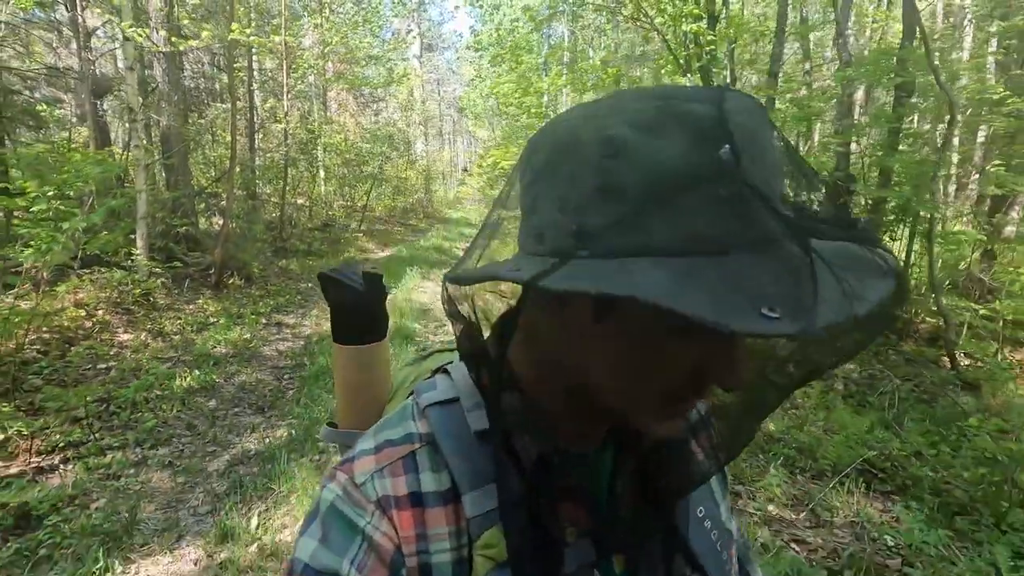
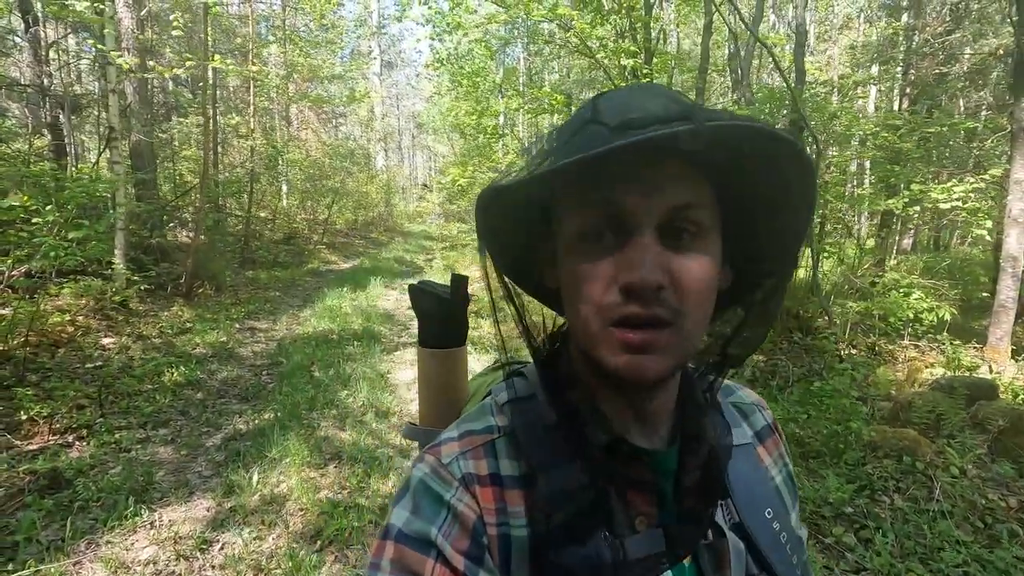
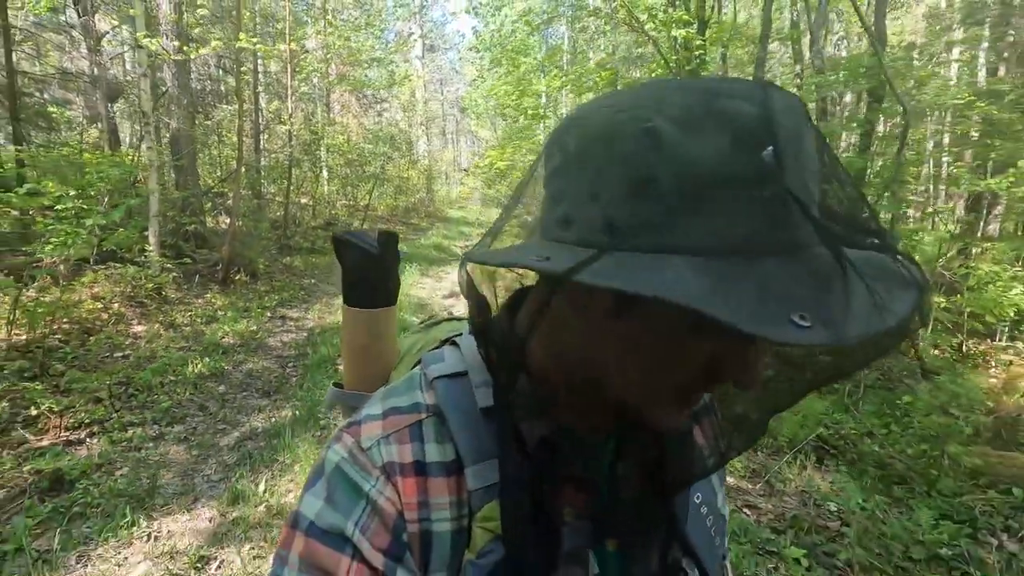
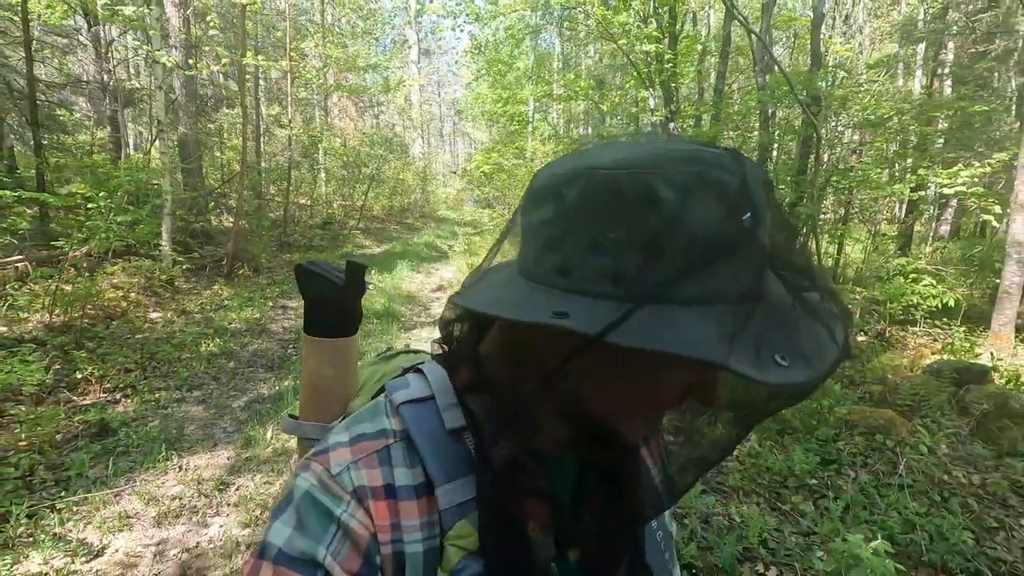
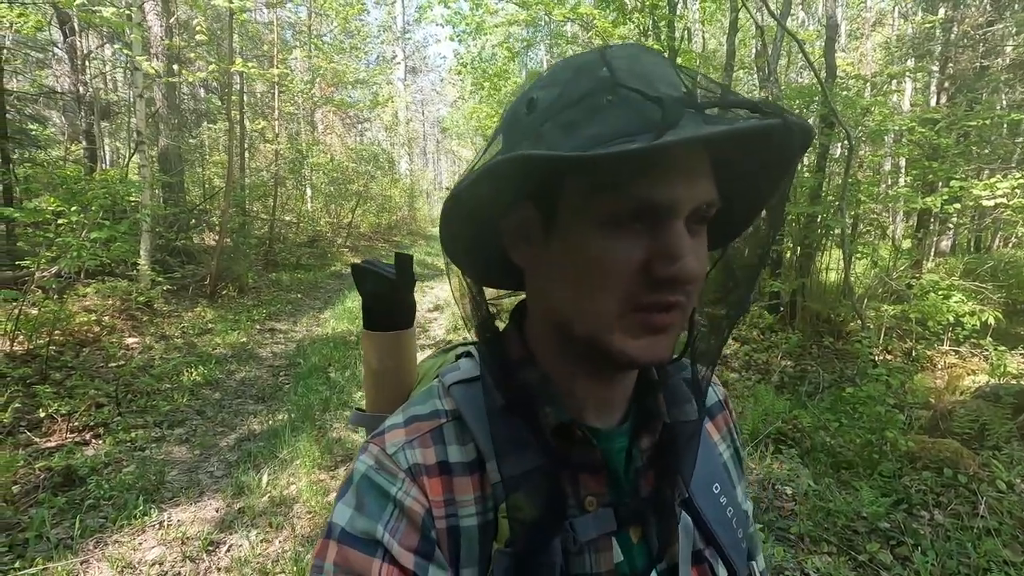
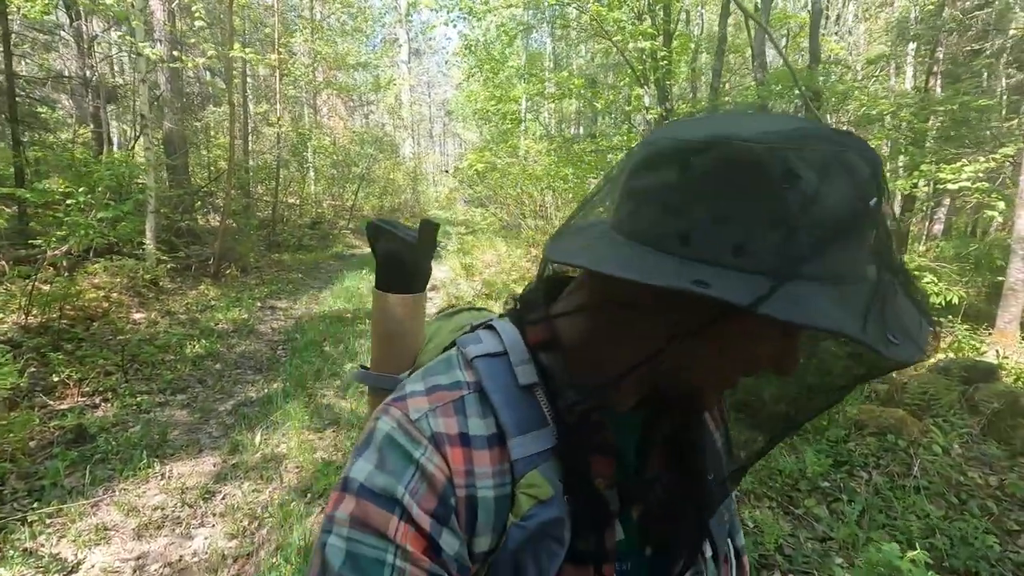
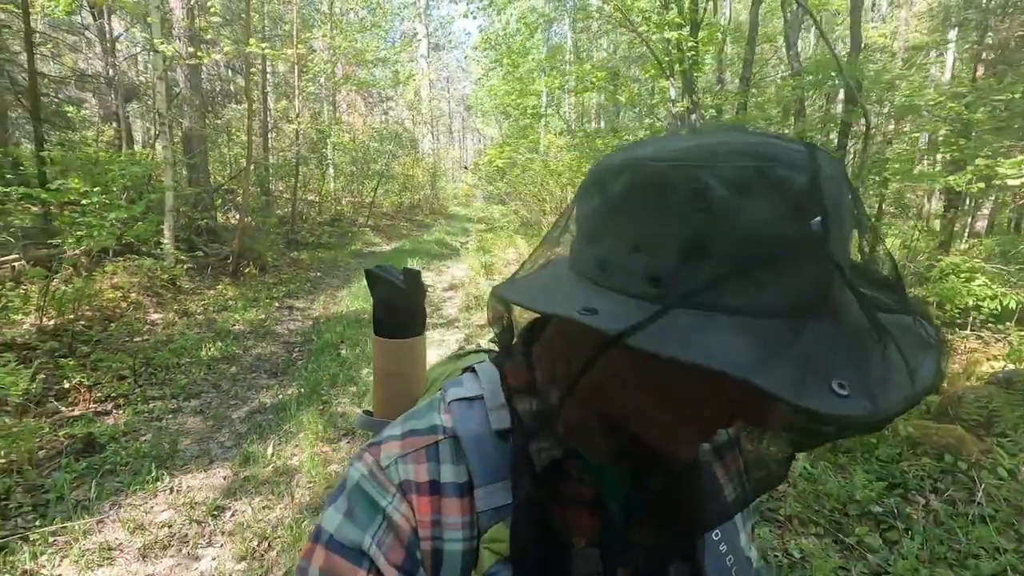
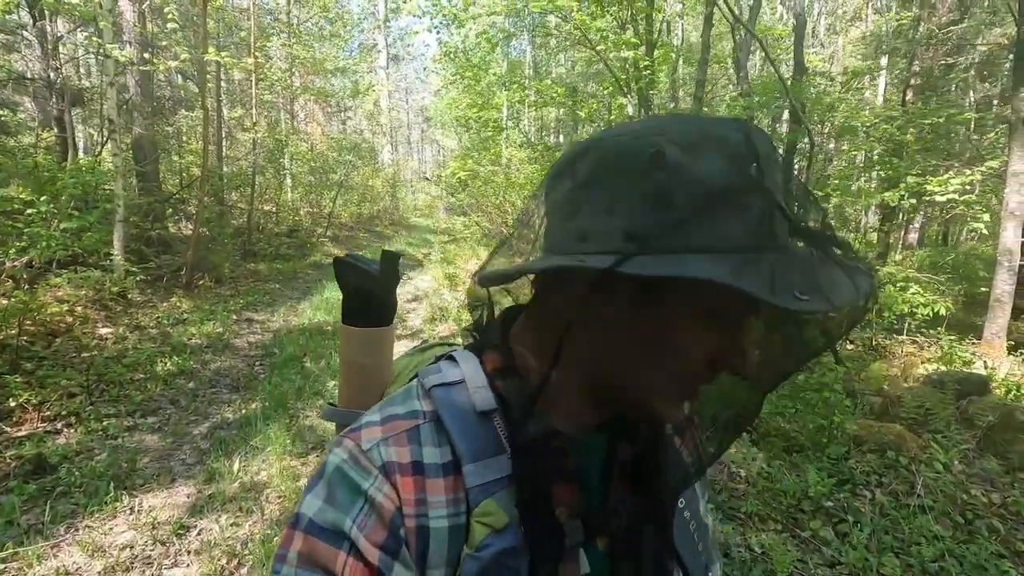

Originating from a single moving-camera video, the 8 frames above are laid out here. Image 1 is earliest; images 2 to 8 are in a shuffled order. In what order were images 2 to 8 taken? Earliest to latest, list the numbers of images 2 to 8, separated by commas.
3, 7, 4, 6, 8, 2, 5
